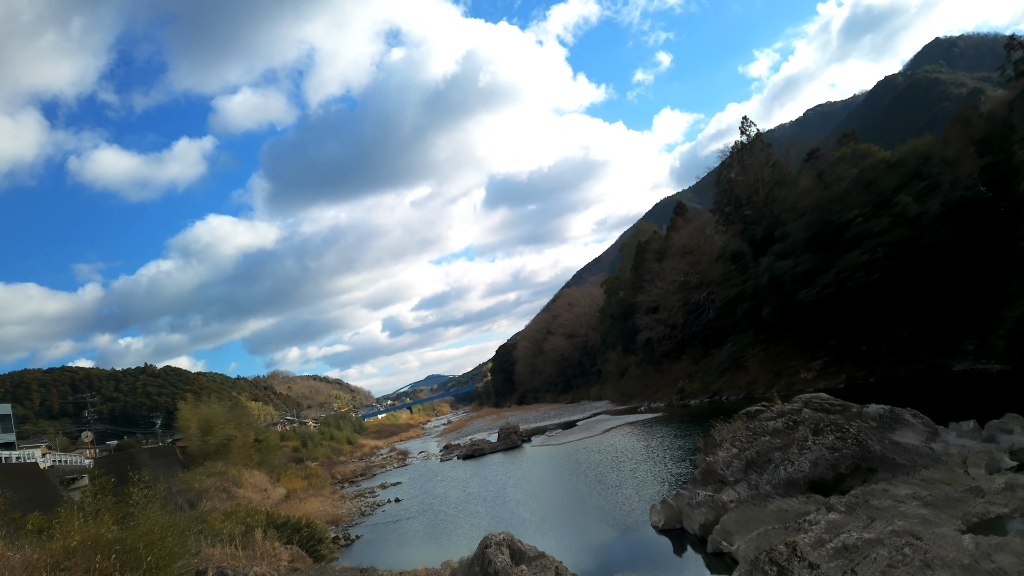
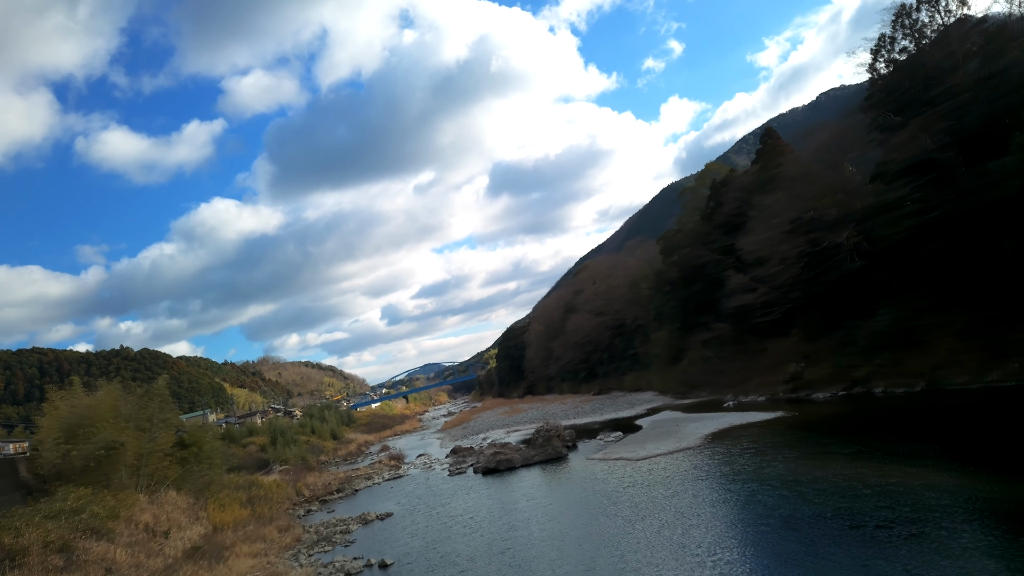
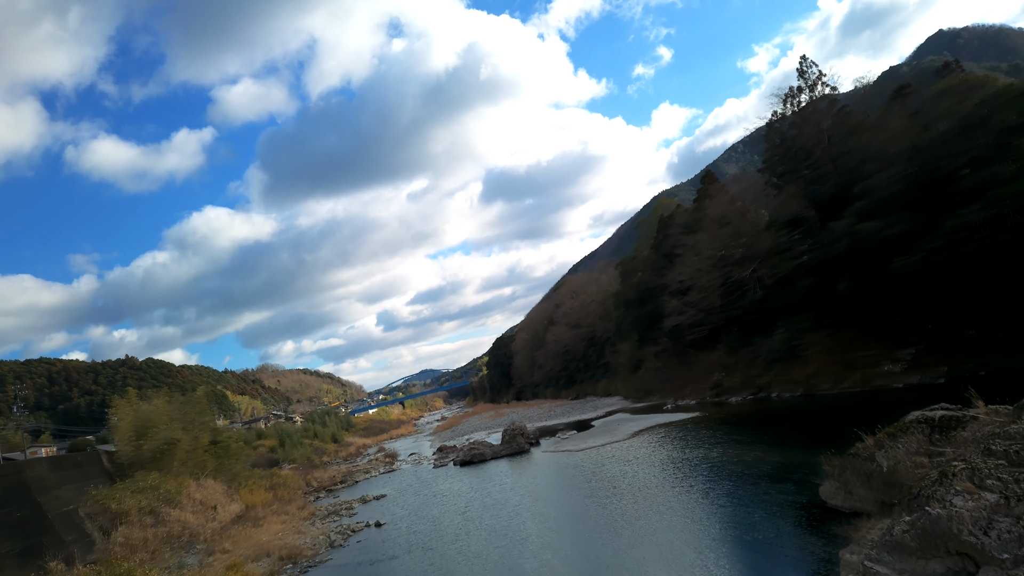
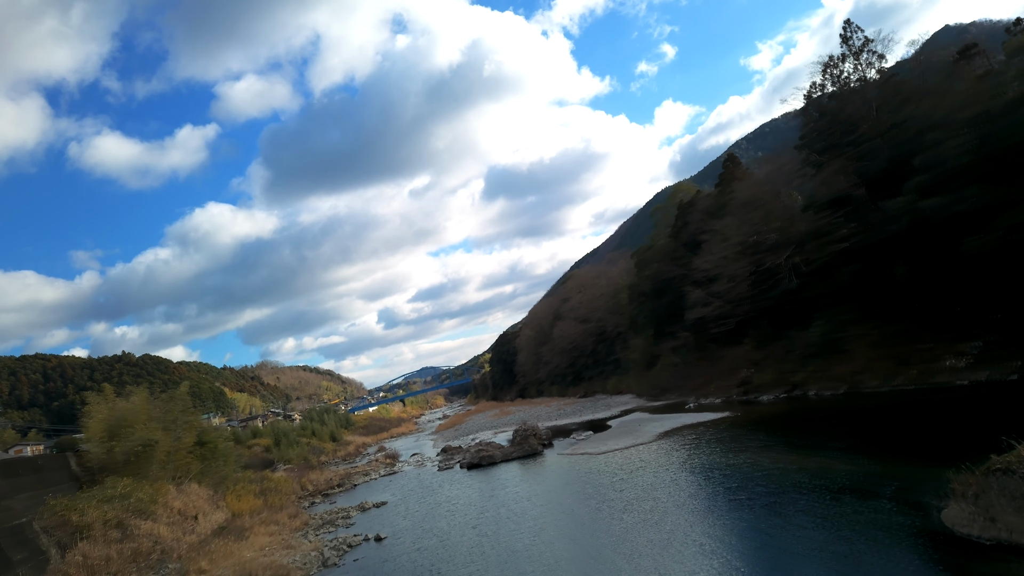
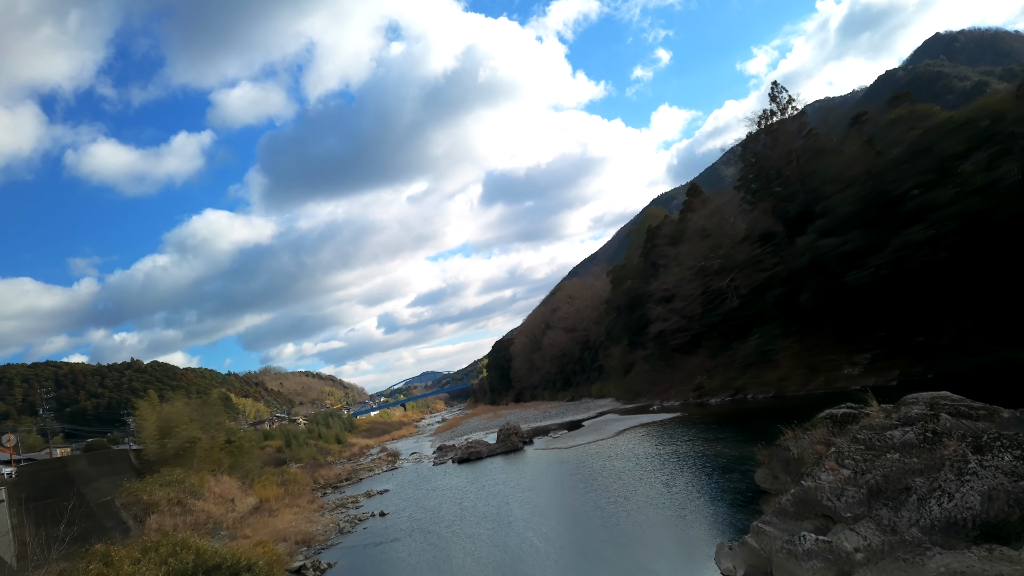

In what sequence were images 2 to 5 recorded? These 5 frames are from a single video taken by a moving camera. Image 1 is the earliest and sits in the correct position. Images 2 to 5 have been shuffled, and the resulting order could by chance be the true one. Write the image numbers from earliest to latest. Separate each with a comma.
5, 3, 4, 2
